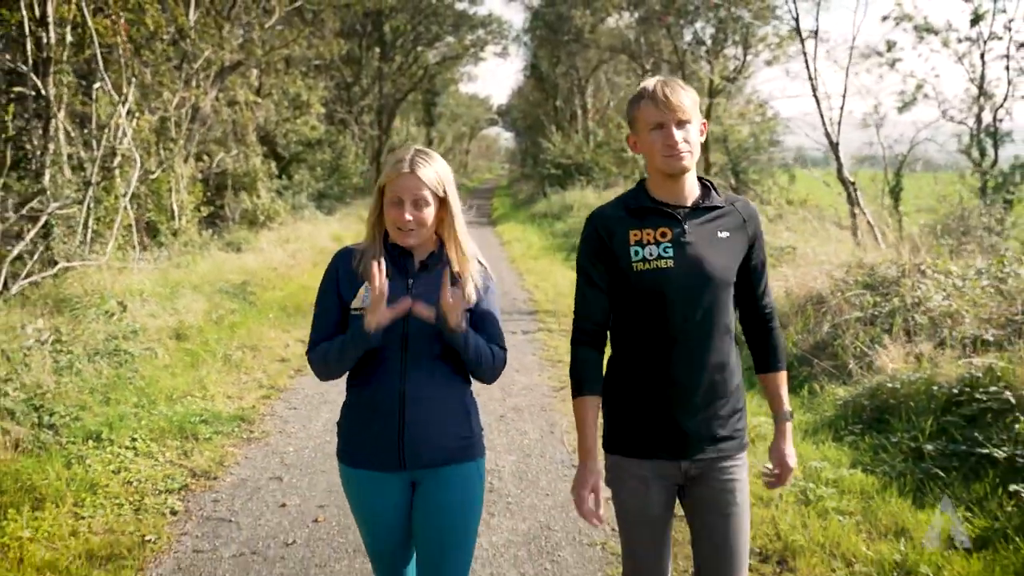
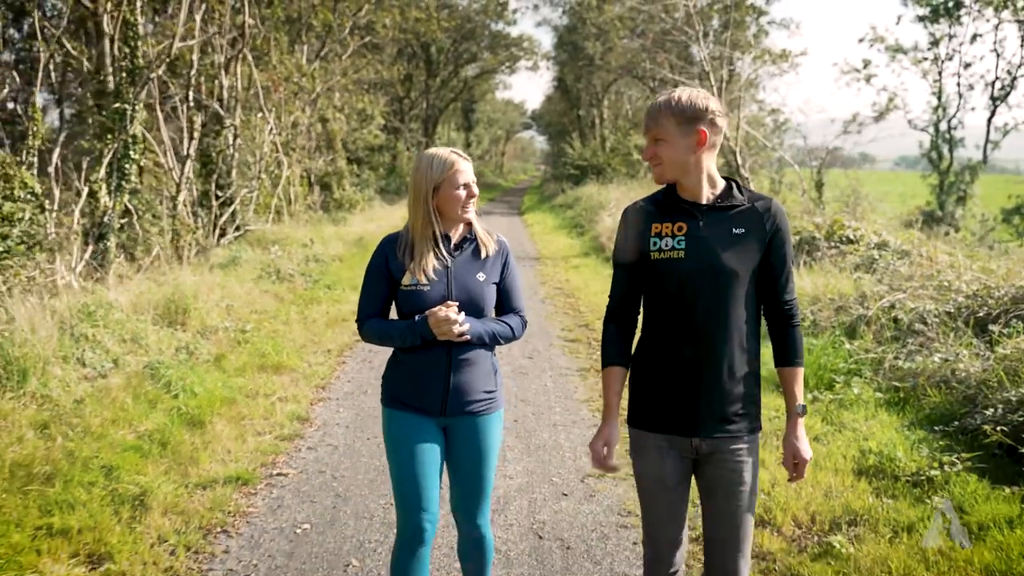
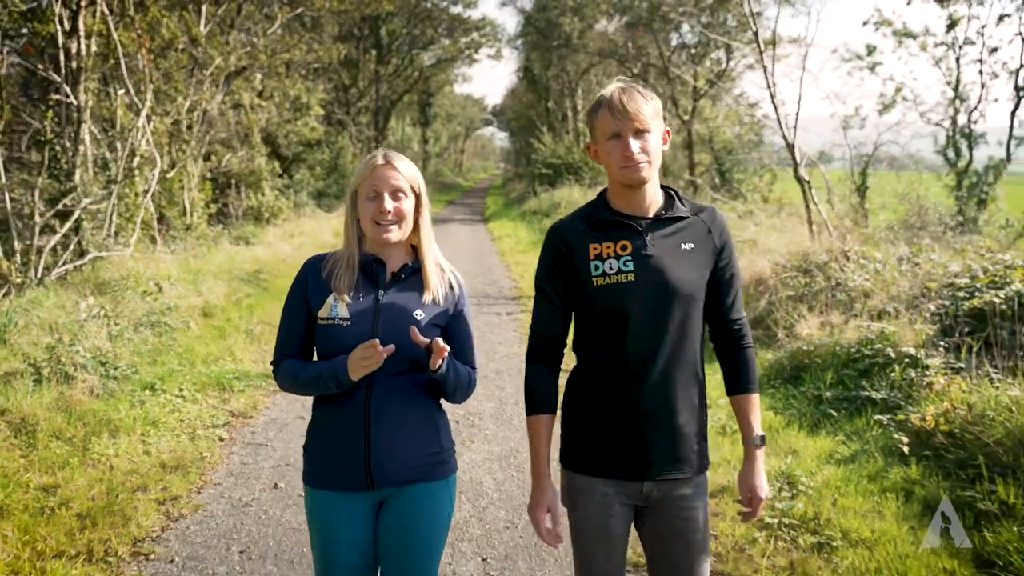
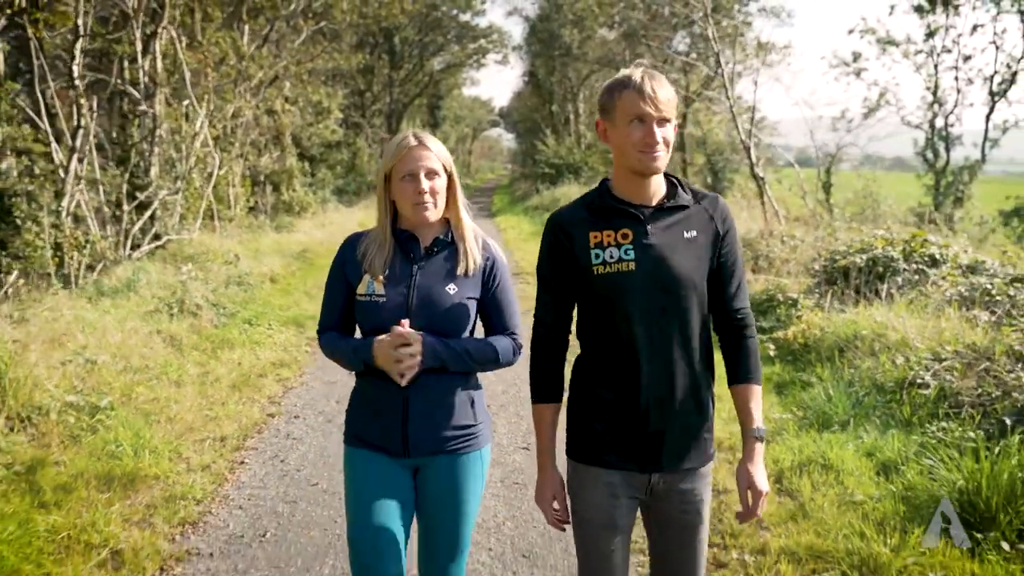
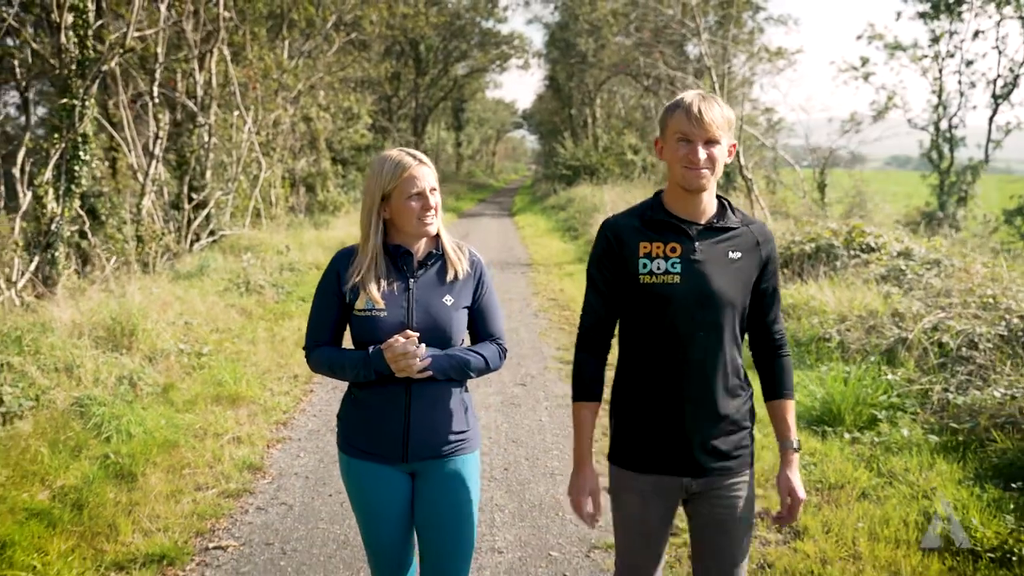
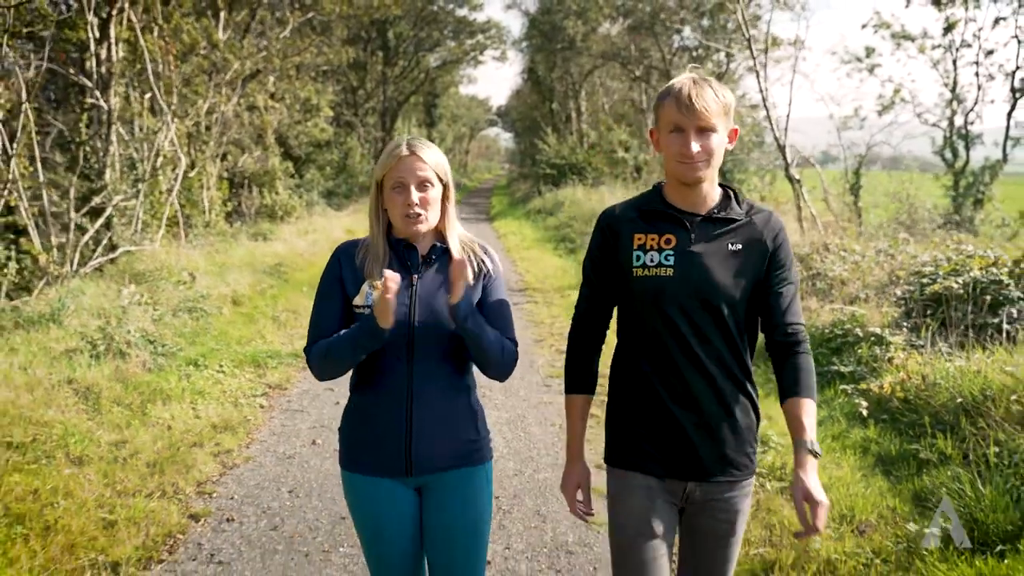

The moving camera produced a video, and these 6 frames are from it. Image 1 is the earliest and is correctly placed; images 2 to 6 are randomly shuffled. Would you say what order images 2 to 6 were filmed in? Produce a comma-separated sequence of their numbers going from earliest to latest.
3, 6, 4, 5, 2
